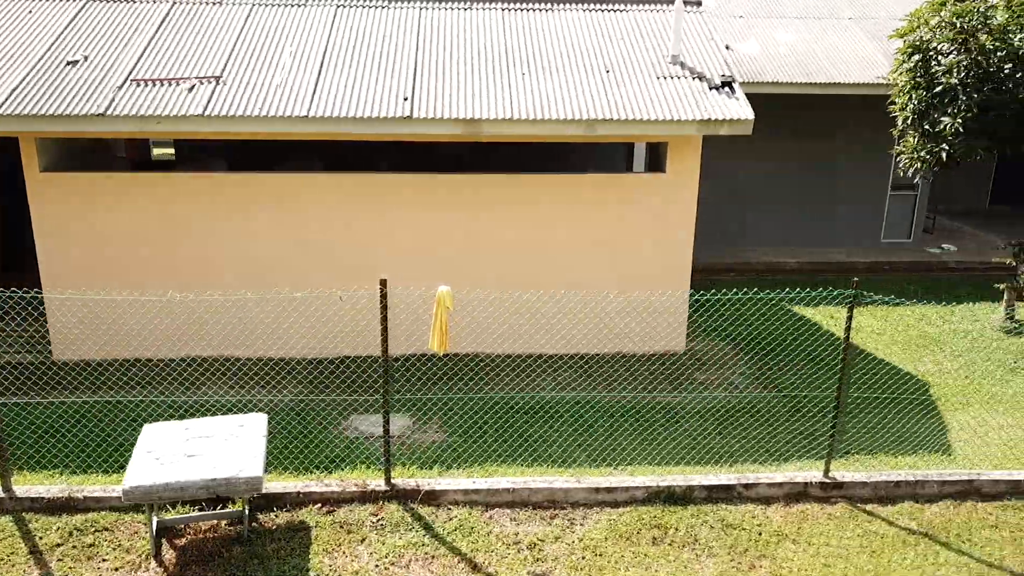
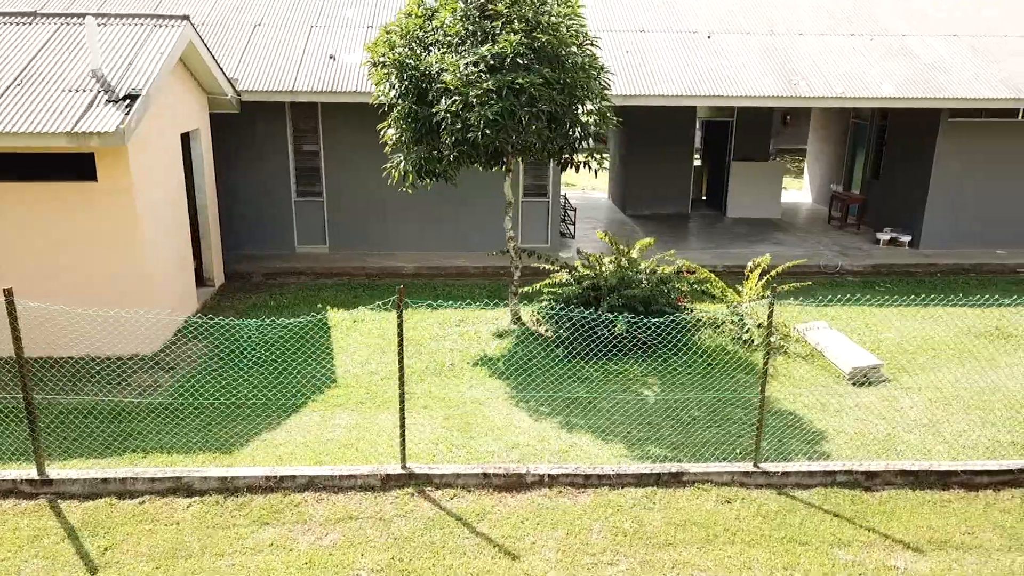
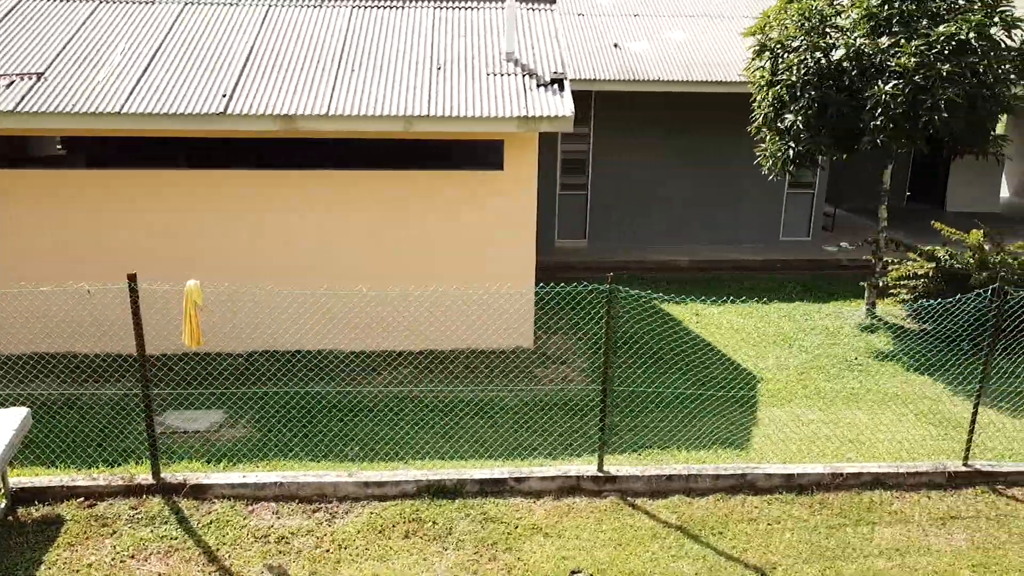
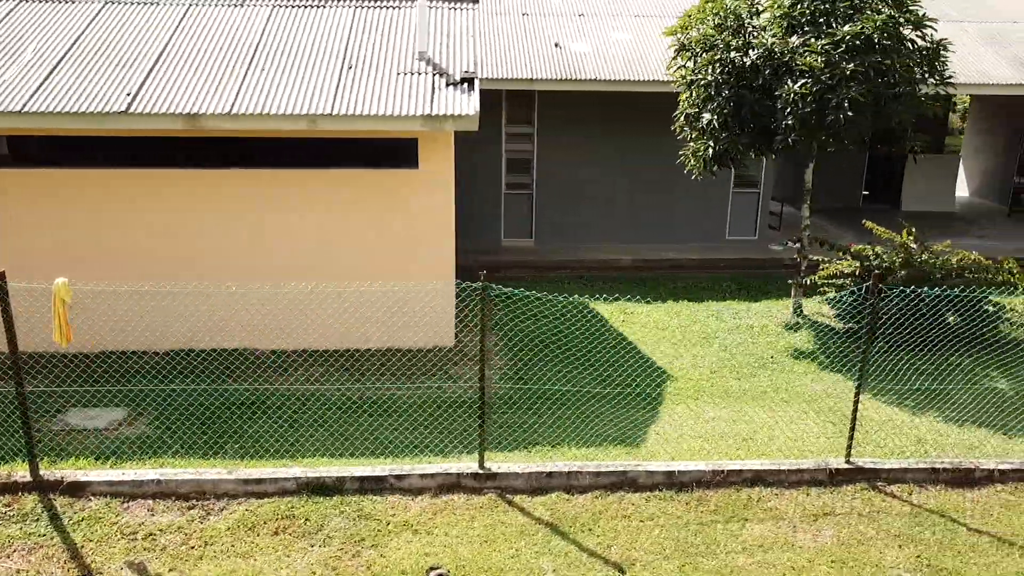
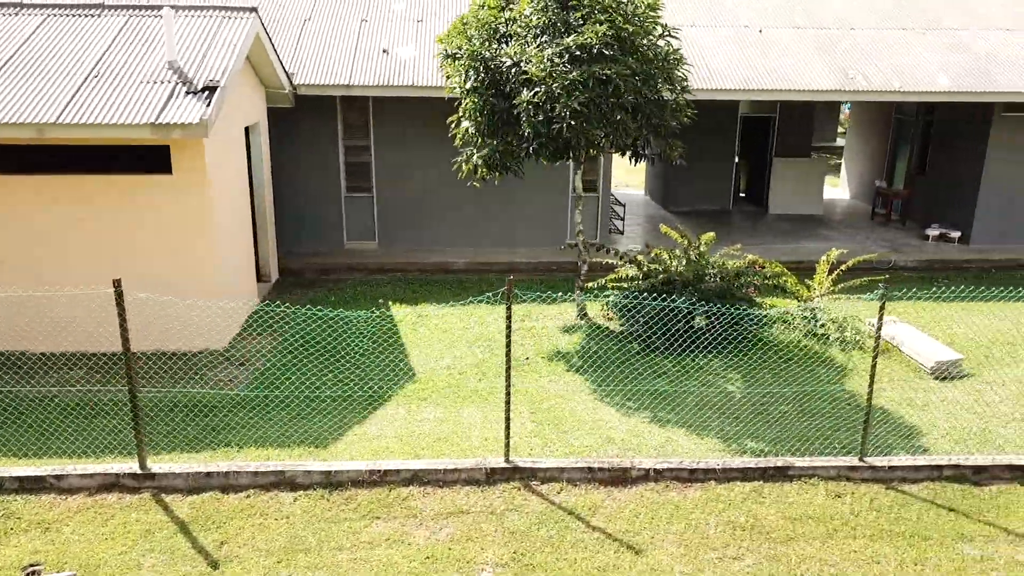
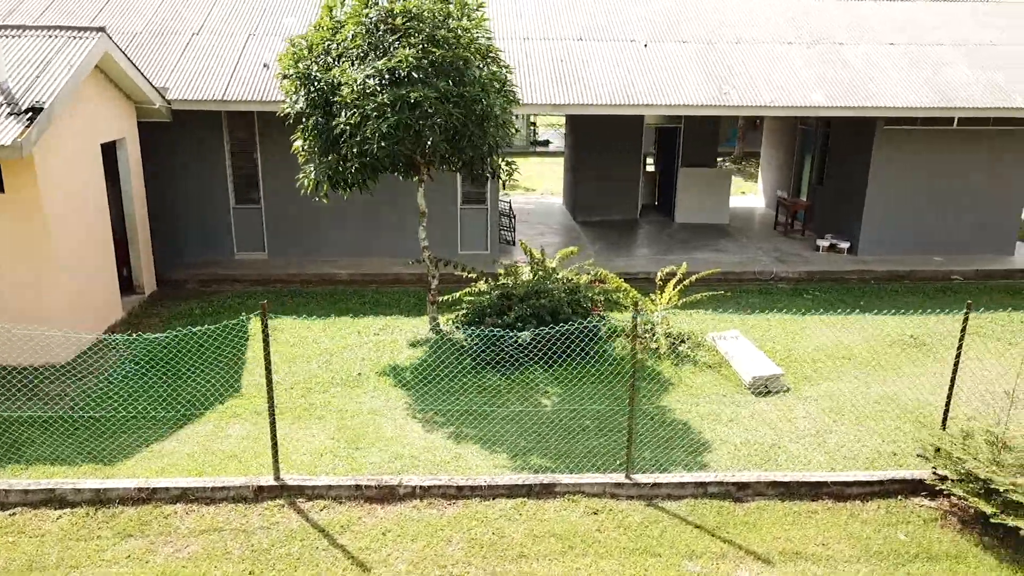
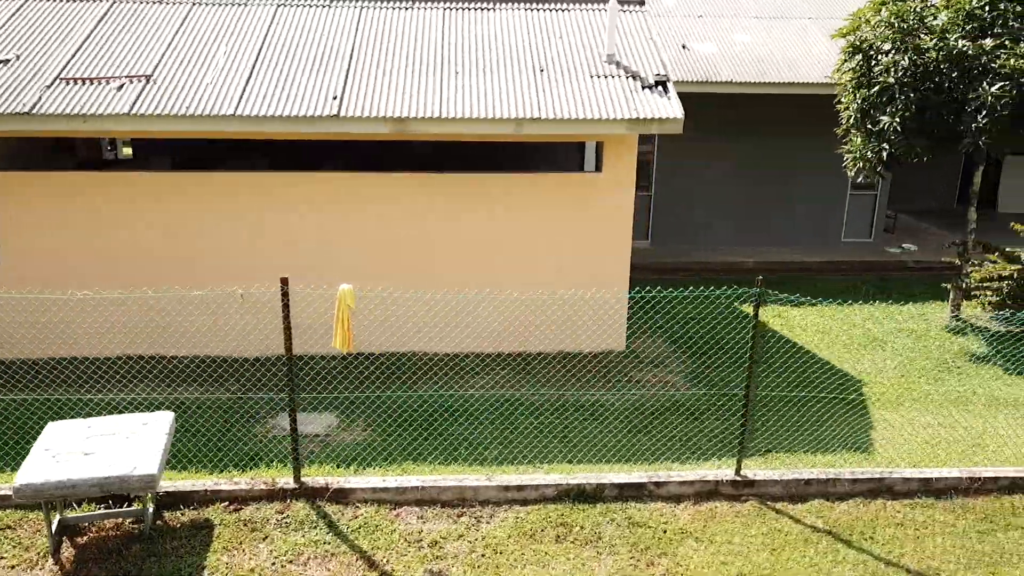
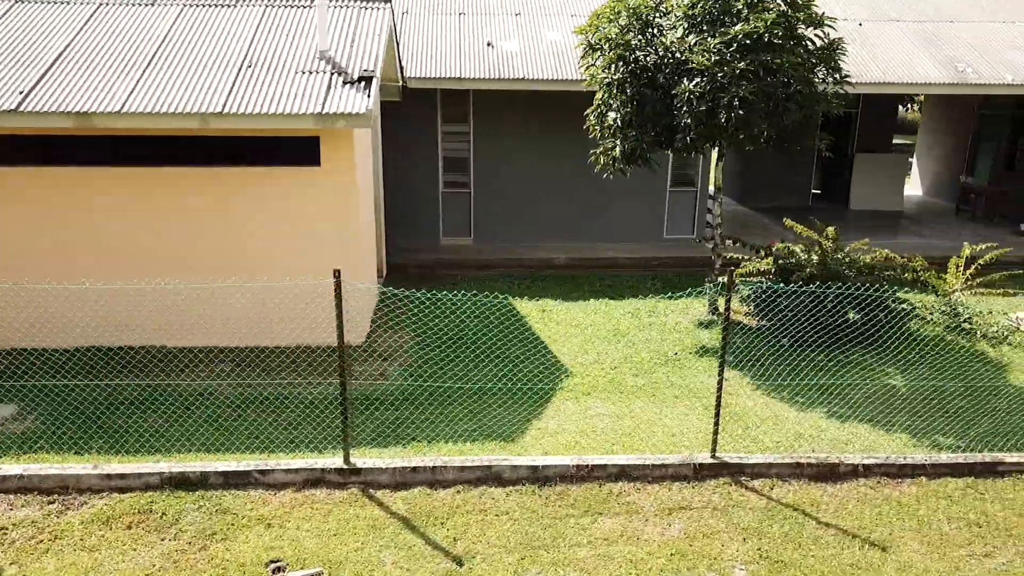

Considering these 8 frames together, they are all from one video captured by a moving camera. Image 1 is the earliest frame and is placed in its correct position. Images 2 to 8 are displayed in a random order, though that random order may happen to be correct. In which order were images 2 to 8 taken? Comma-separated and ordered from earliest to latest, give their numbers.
7, 3, 4, 8, 5, 2, 6
